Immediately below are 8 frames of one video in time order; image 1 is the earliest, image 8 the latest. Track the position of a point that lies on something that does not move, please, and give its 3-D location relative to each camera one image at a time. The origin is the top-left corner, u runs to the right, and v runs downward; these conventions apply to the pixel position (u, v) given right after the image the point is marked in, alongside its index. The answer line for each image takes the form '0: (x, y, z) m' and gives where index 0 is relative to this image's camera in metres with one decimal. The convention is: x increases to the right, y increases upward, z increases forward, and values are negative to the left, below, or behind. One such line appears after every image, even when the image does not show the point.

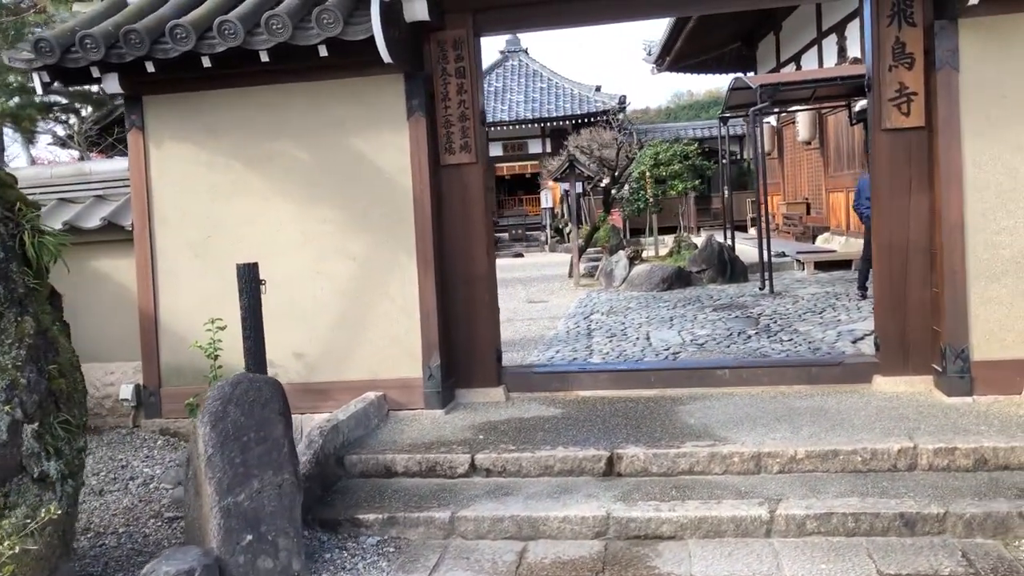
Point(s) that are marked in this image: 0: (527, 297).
0: (+0.2, -0.1, +13.8) m
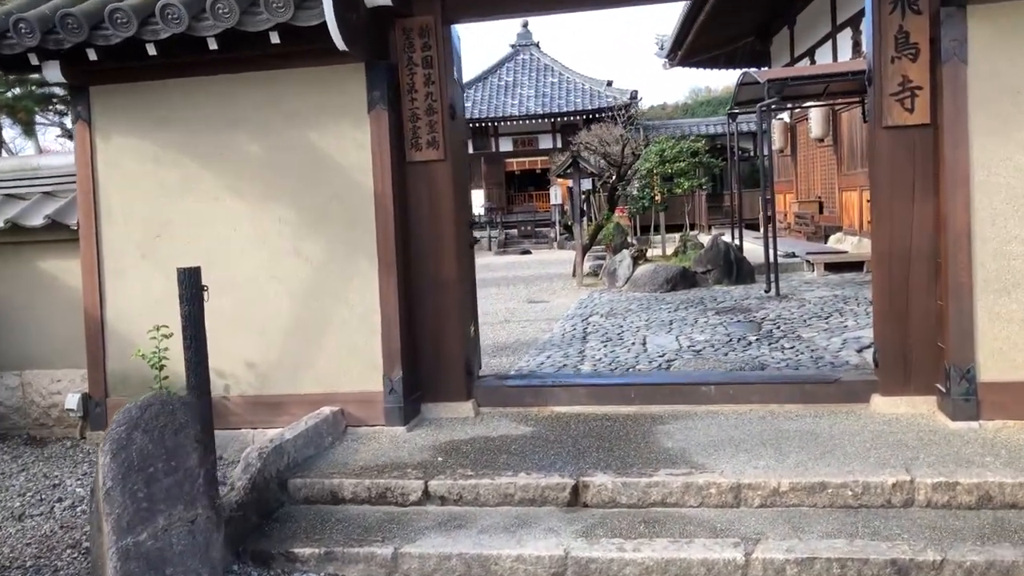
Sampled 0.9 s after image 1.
0: (+0.2, -0.1, +13.4) m
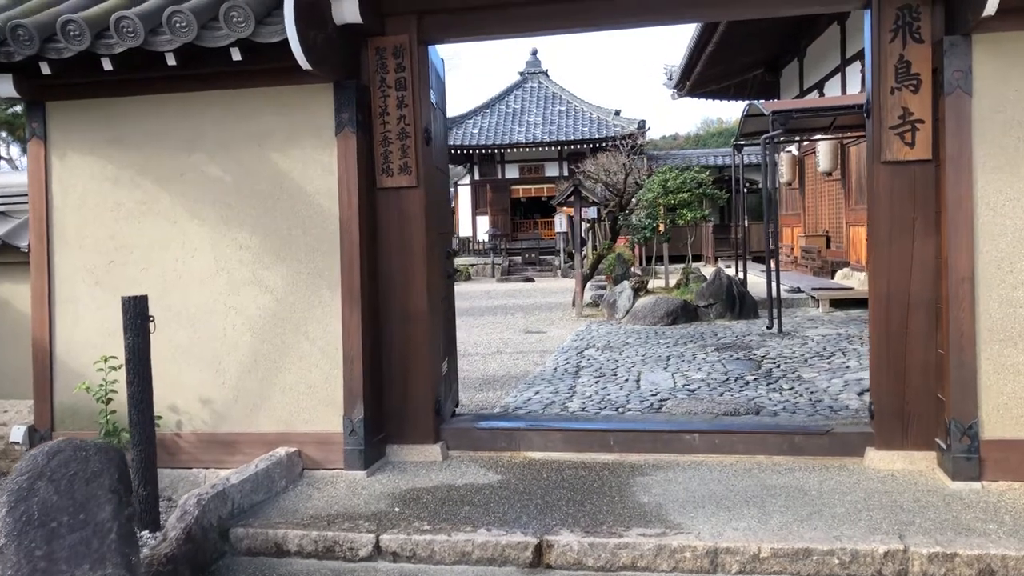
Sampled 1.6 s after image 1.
0: (+0.2, -0.5, +13.2) m
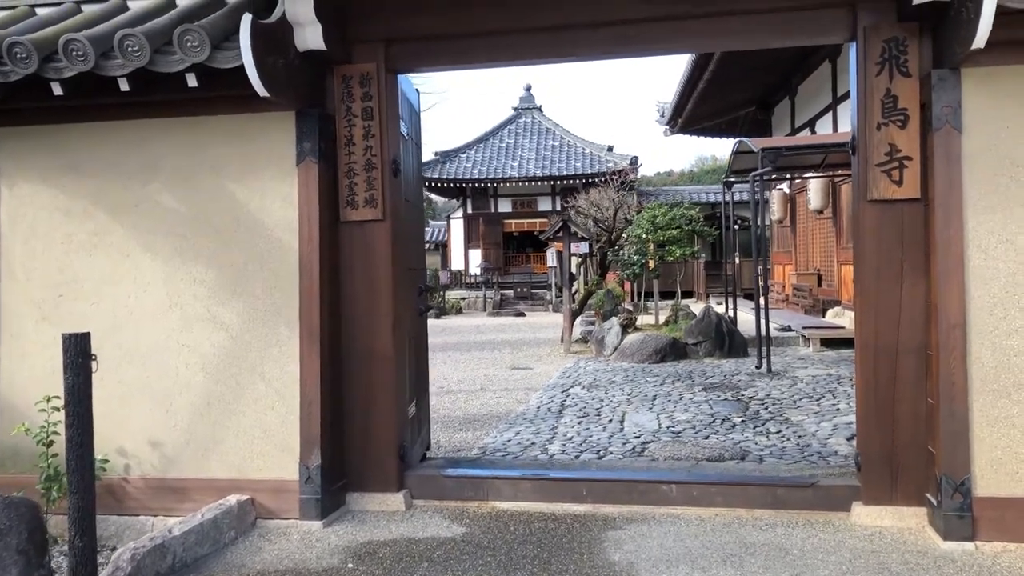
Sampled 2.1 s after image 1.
0: (0.0, -1.0, +12.9) m
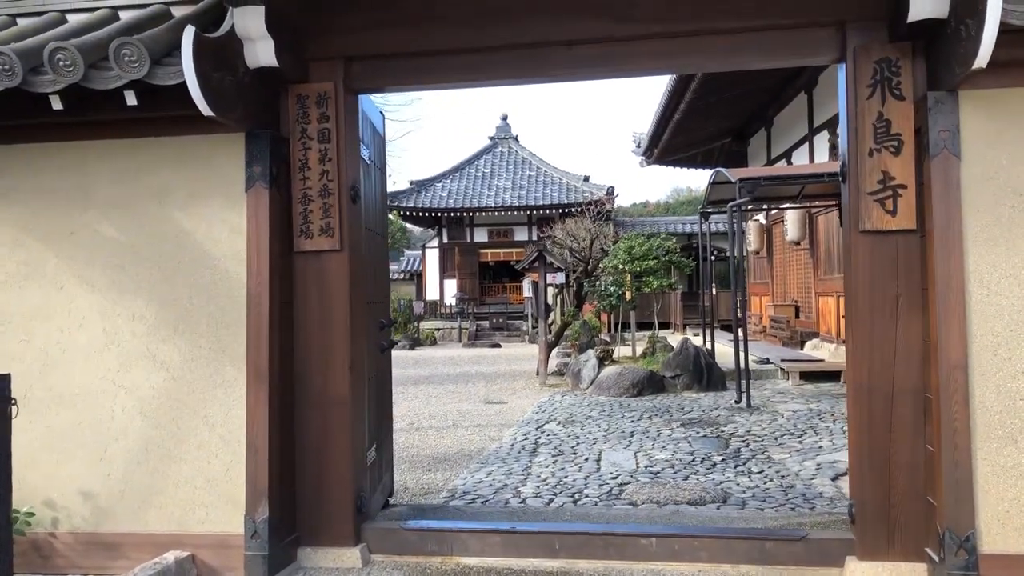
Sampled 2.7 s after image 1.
0: (-0.4, -1.5, +12.6) m
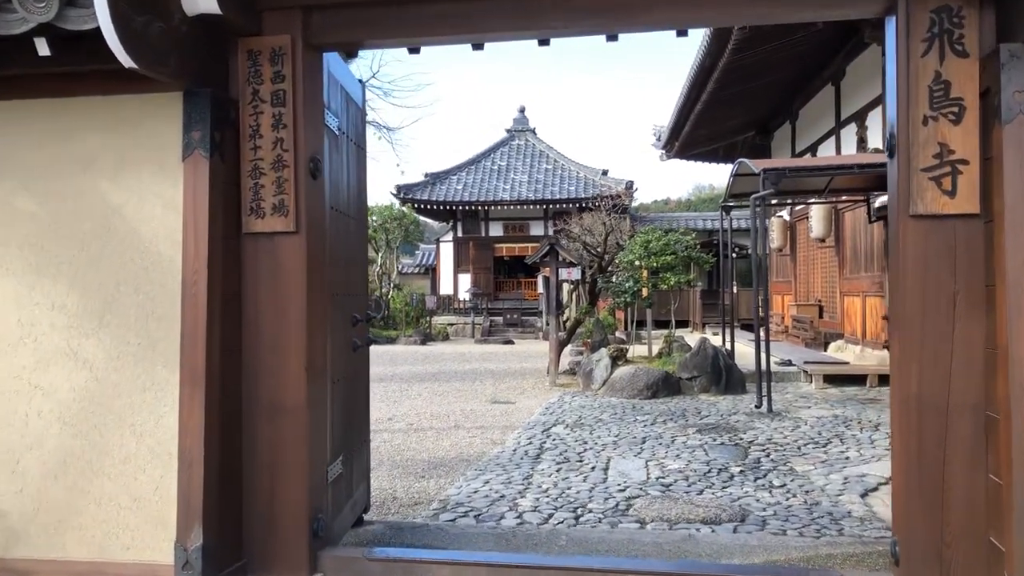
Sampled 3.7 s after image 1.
0: (-0.3, -1.4, +12.0) m
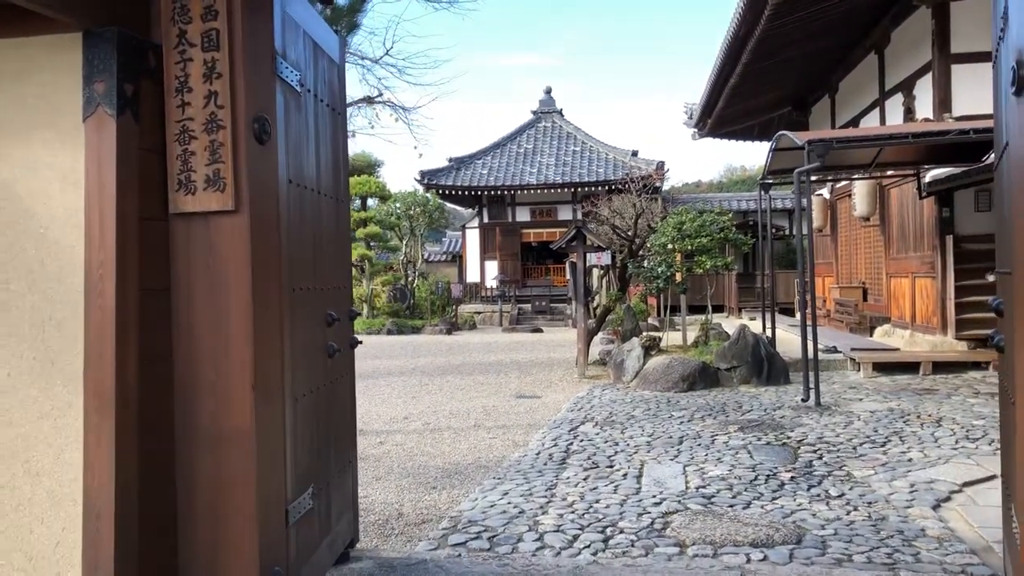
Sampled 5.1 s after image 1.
0: (+0.1, -1.2, +11.3) m
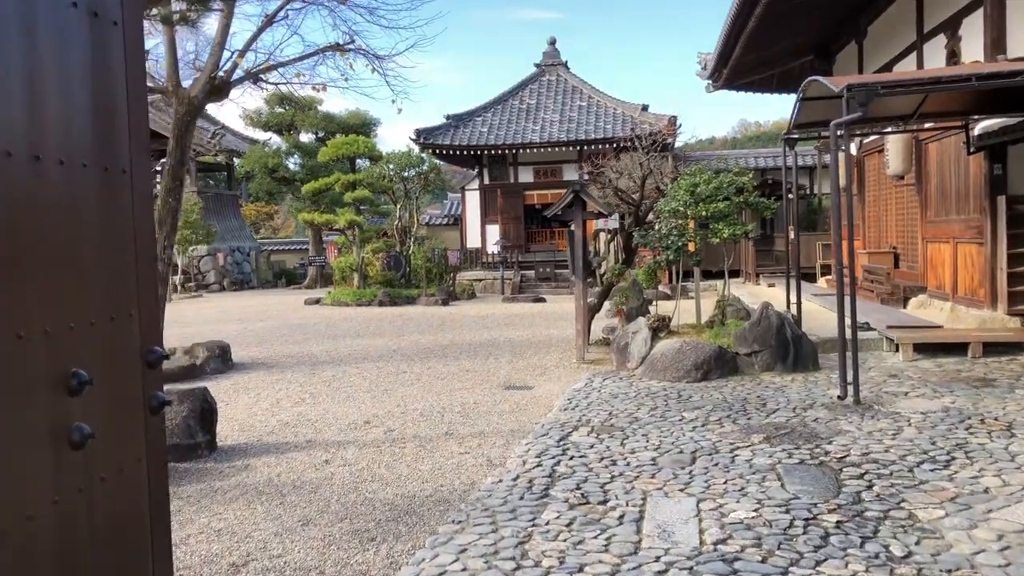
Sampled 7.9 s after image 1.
0: (-0.1, -1.0, +9.9) m
